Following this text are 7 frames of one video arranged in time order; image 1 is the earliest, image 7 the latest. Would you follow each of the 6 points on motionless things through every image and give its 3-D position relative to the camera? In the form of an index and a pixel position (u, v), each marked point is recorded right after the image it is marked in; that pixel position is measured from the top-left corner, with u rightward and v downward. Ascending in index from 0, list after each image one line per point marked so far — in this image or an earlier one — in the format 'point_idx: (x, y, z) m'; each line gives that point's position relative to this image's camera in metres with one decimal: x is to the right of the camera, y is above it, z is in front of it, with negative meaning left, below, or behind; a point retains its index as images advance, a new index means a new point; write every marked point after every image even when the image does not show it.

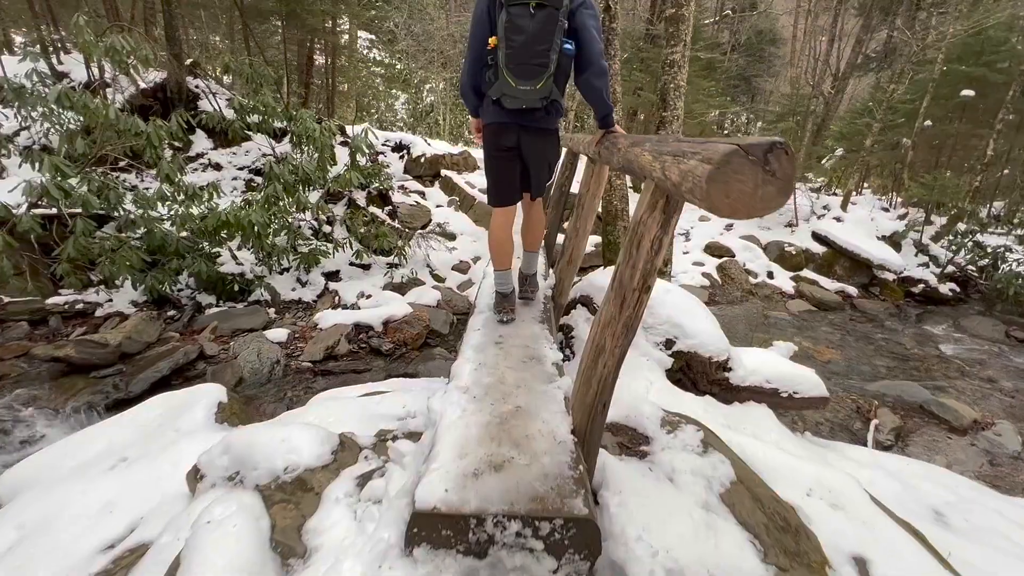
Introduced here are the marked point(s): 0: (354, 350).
0: (-1.9, -0.8, +5.4) m
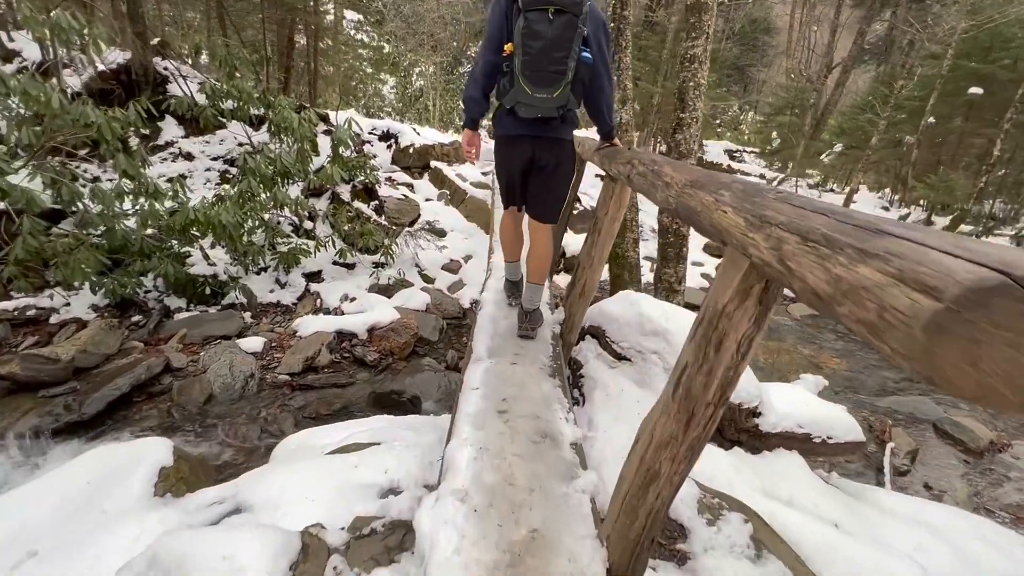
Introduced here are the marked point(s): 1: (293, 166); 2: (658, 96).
0: (-2.0, -0.8, +5.0) m
1: (-2.9, +1.6, +6.0) m
2: (+3.4, +4.5, +10.6) m
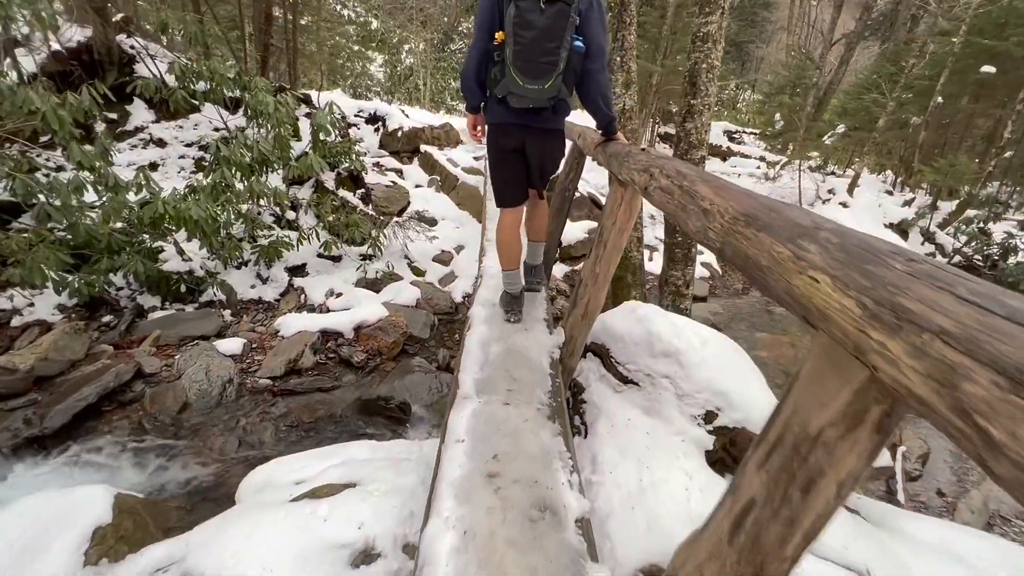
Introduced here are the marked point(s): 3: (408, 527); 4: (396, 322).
0: (-2.0, -0.8, +4.8) m
1: (-3.0, +1.7, +5.6) m
2: (+3.3, +4.8, +10.2) m
3: (-0.4, -0.9, +1.8) m
4: (-1.3, -0.4, +5.3) m
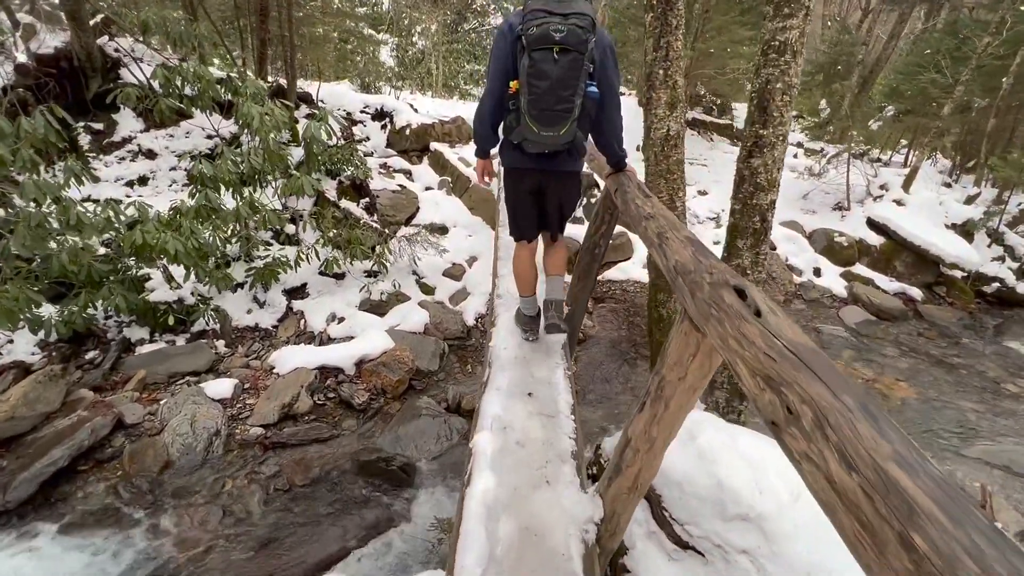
0: (-1.8, -1.1, +4.3) m
1: (-2.8, +1.4, +5.1) m
2: (+3.6, +4.7, +9.3) m
3: (-0.4, -1.4, +1.3) m
4: (-1.2, -0.7, +4.8) m
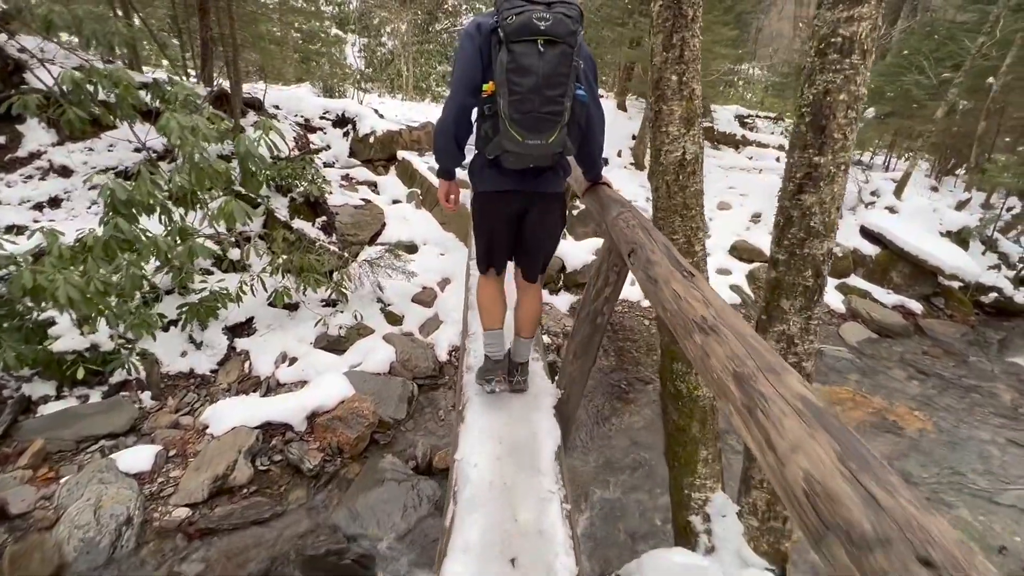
0: (-2.0, -1.5, +3.6) m
1: (-3.1, +1.0, +4.4) m
2: (+3.1, +4.5, +8.9) m
3: (-0.4, -1.7, +0.7) m
4: (-1.4, -1.1, +4.1) m
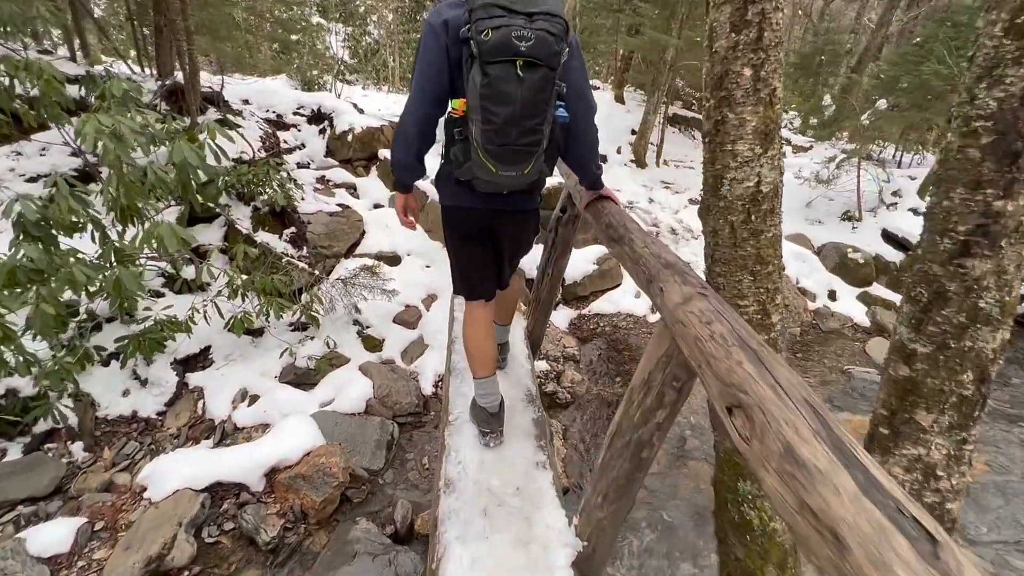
0: (-2.0, -1.8, +3.0) m
1: (-3.1, +0.8, +3.7) m
2: (+2.9, +4.3, +8.2) m
3: (-0.4, -2.0, +0.1) m
4: (-1.4, -1.3, +3.5) m
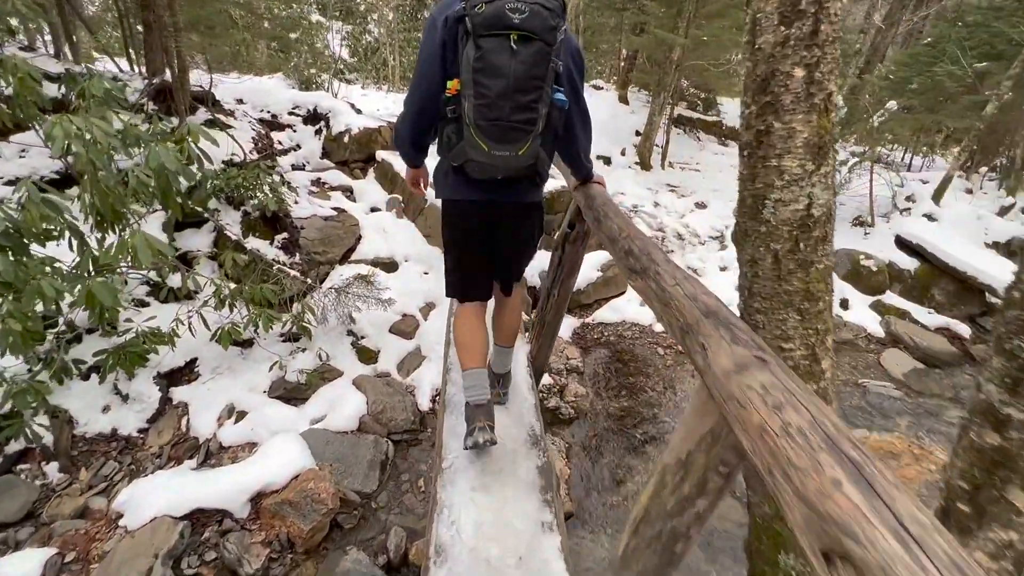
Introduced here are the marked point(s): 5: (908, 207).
0: (-2.0, -1.8, +2.8) m
1: (-3.1, +0.7, +3.5) m
2: (+2.9, +4.2, +8.0) m
3: (-0.4, -2.1, -0.1) m
4: (-1.4, -1.4, +3.3) m
5: (+6.1, +1.3, +7.0) m
